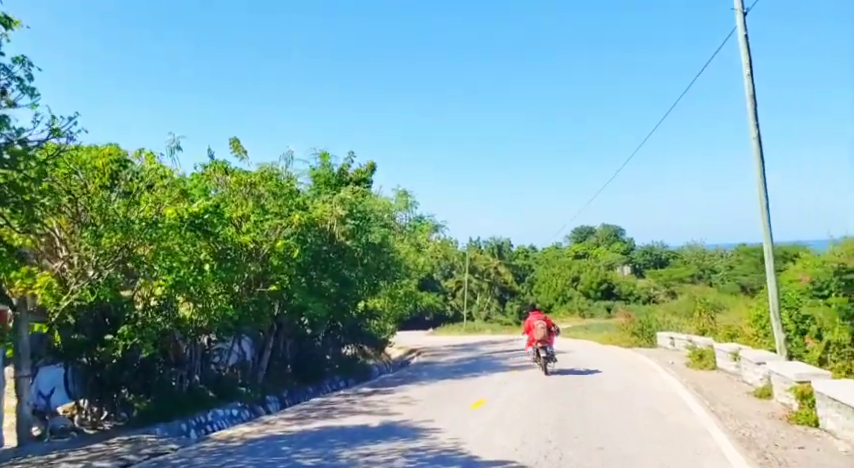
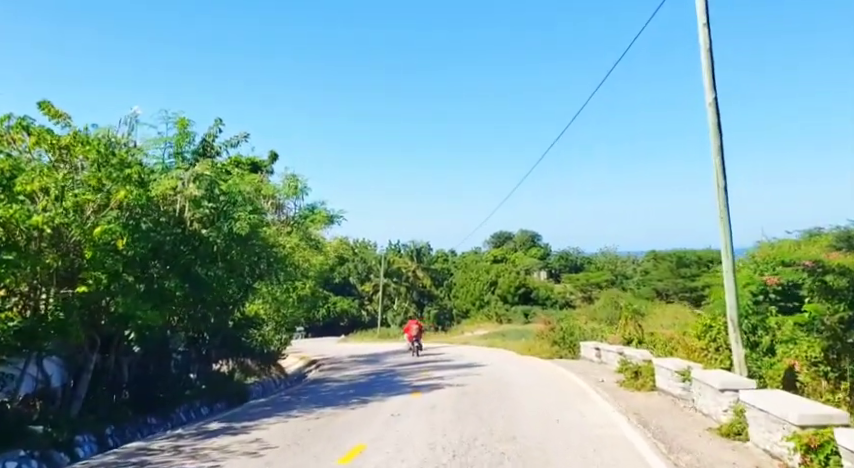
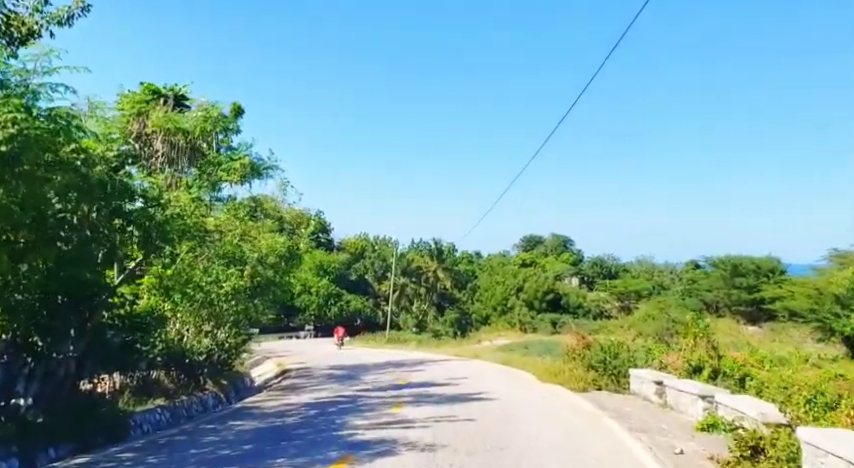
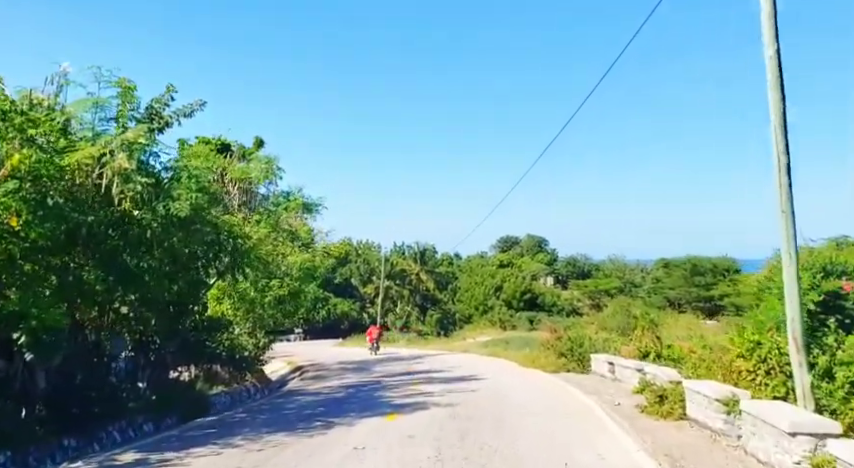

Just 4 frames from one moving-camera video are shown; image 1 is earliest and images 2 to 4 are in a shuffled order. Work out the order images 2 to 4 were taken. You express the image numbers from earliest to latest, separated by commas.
2, 4, 3
